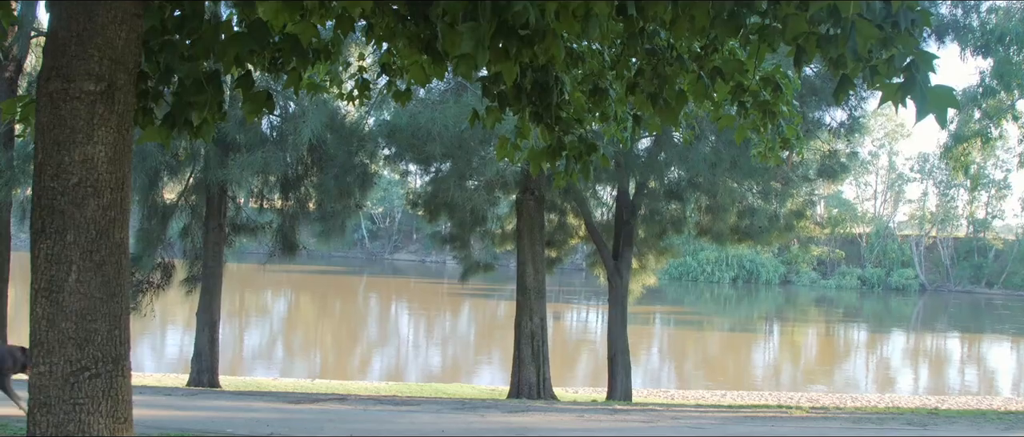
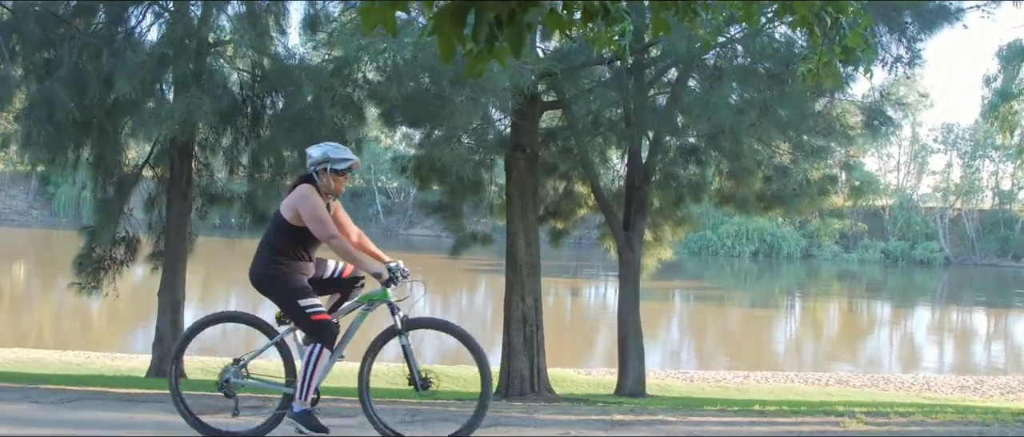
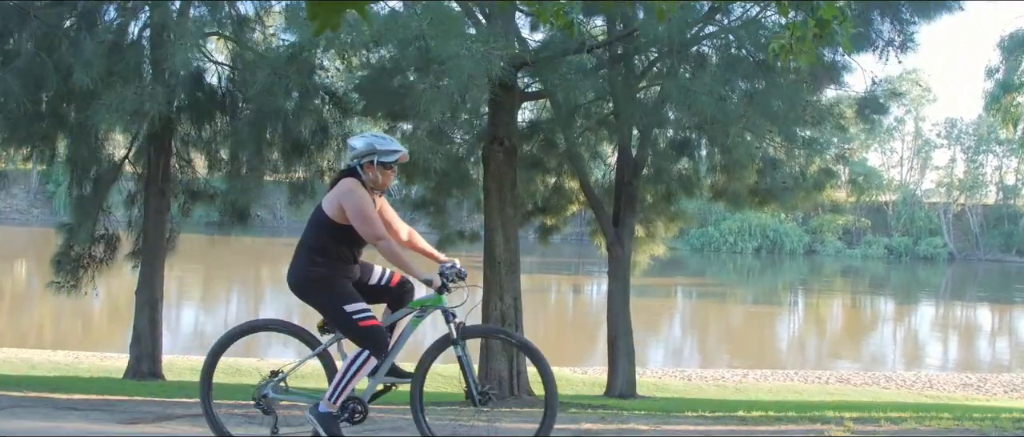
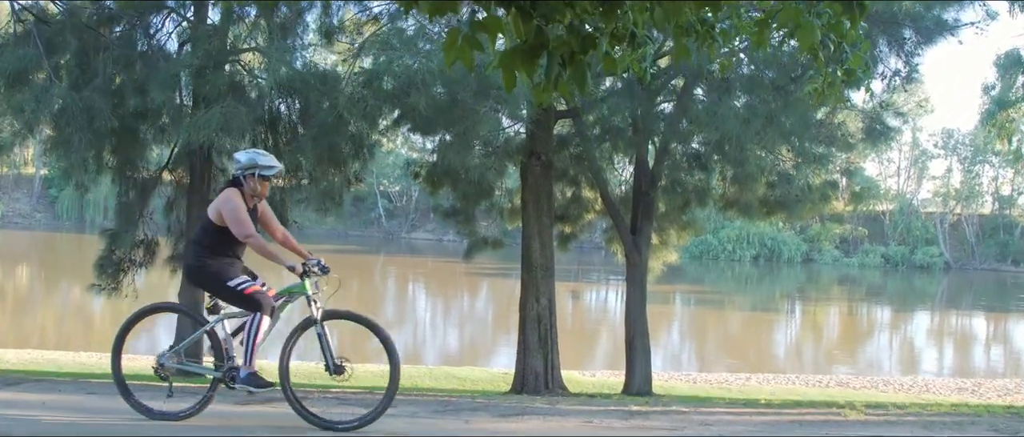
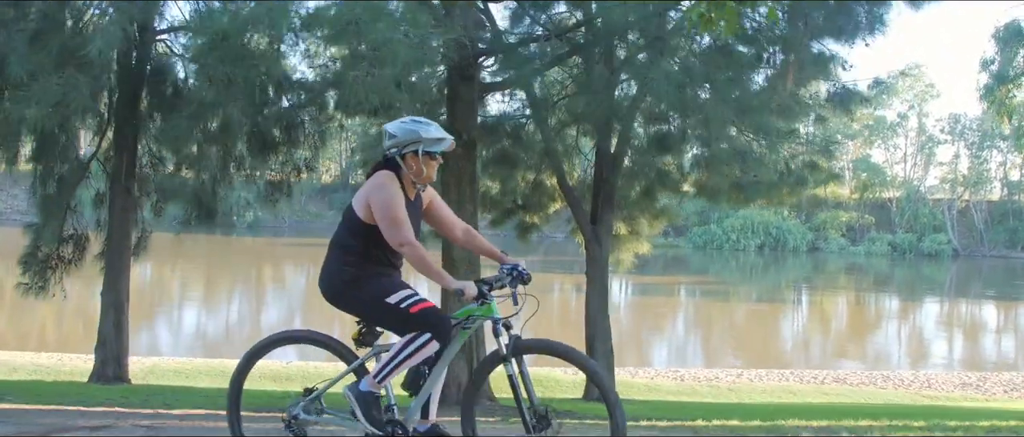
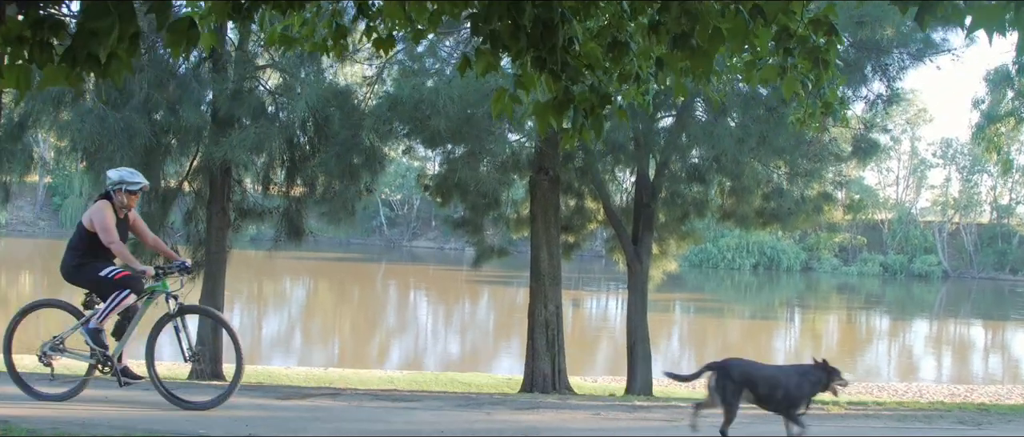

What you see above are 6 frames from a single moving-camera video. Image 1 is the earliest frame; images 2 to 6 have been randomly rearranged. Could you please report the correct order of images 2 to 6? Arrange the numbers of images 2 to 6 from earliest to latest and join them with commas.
6, 4, 2, 3, 5
